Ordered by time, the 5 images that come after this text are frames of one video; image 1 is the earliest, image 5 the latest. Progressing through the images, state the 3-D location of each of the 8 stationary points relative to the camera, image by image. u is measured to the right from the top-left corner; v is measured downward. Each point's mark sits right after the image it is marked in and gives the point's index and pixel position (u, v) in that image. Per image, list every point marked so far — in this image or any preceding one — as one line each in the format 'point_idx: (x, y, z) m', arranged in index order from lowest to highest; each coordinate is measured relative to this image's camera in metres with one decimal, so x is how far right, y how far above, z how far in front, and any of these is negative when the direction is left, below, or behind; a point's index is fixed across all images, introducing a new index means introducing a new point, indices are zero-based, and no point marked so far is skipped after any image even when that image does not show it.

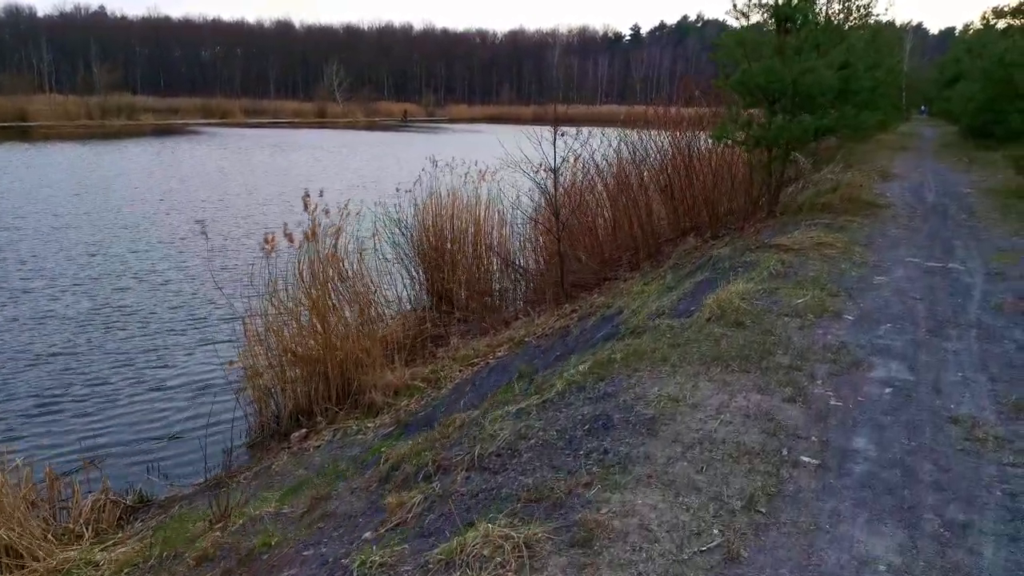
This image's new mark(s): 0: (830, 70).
0: (+4.1, +2.8, +9.7) m
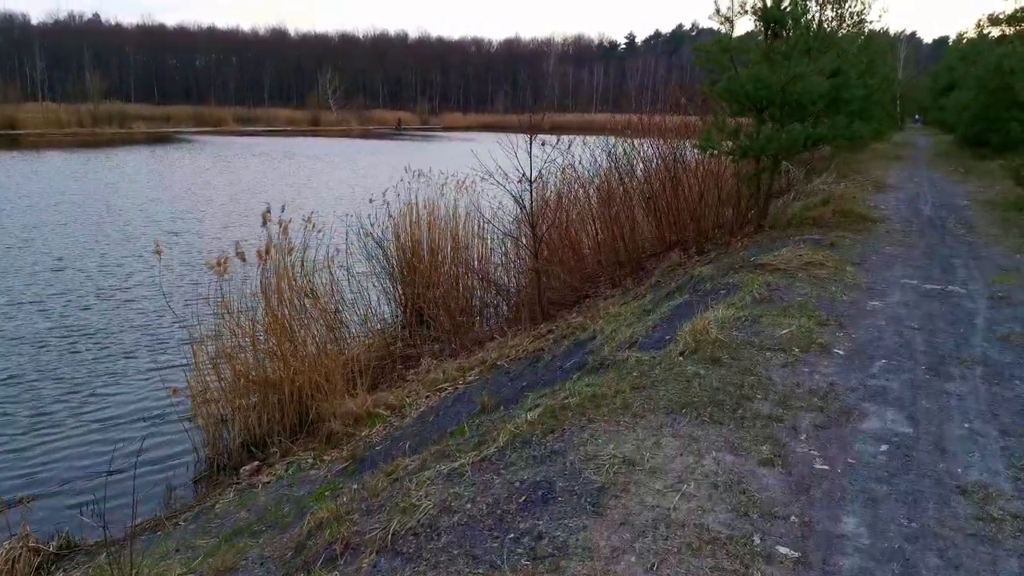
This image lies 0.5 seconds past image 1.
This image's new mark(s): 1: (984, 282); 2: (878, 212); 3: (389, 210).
0: (+3.7, +2.5, +9.2) m
1: (+3.9, +0.1, +6.4) m
2: (+5.1, +1.1, +10.7) m
3: (-2.1, +1.3, +13.0) m
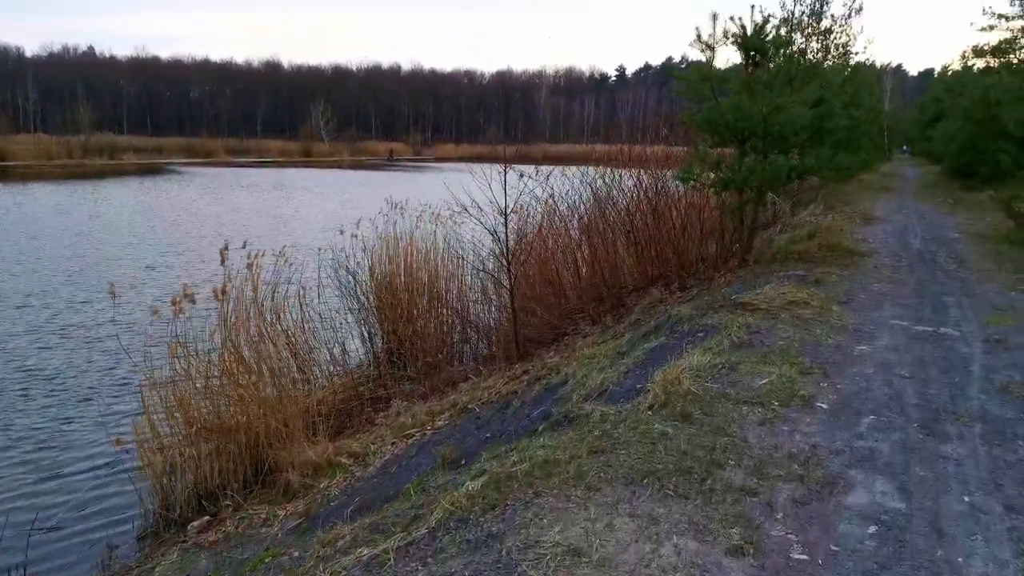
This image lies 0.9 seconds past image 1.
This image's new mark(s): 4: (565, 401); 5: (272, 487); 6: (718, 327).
0: (+3.4, +2.1, +8.9) m
1: (+3.7, -0.3, +6.0) m
2: (+4.8, +0.6, +10.3) m
3: (-2.4, +0.7, +12.6) m
4: (+0.4, -0.8, +5.4) m
5: (-2.4, -2.0, +7.5) m
6: (+1.6, -0.3, +5.8) m
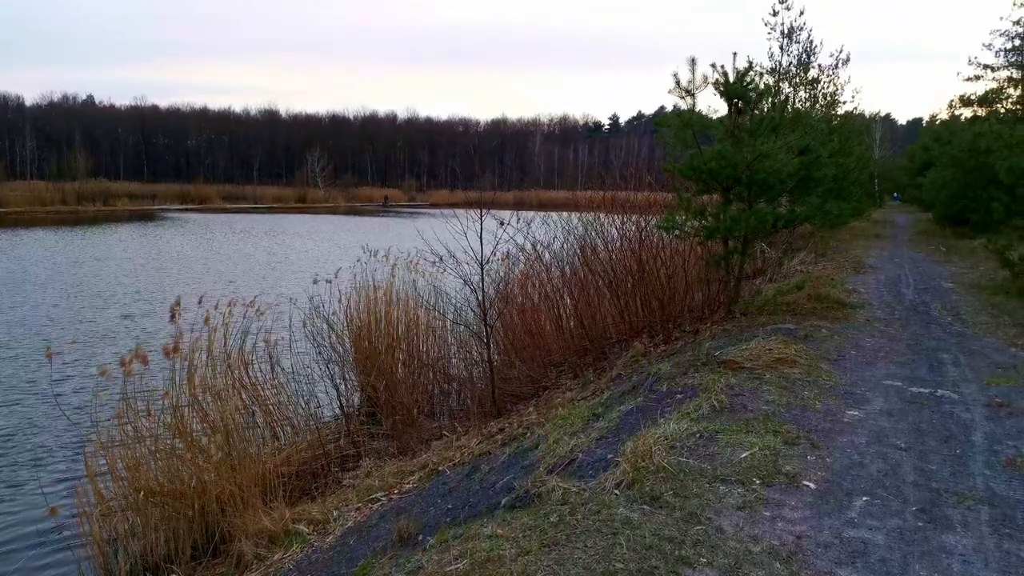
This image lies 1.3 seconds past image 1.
0: (+3.1, +1.5, +8.7) m
1: (+3.4, -0.7, +5.6) m
2: (+4.5, -0.1, +10.0) m
3: (-2.7, -0.1, +12.2) m
4: (+0.1, -1.2, +5.0) m
5: (-2.6, -2.5, +6.9) m
6: (+1.3, -0.7, +5.4) m
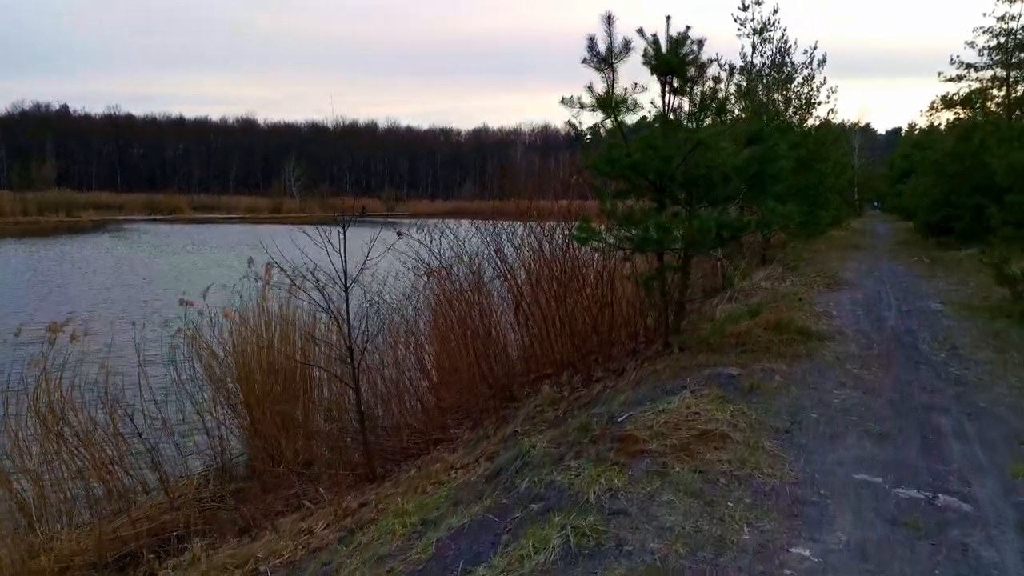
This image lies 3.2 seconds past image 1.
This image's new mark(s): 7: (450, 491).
0: (+2.0, +1.3, +6.8) m
1: (+2.3, -0.9, +3.7) m
2: (+3.3, -0.4, +8.1) m
3: (-3.9, -0.4, +10.2) m
4: (-0.9, -1.4, +3.0) m
5: (-3.7, -2.7, +4.9) m
6: (+0.2, -0.9, +3.4) m
7: (-0.4, -1.3, +4.9) m
